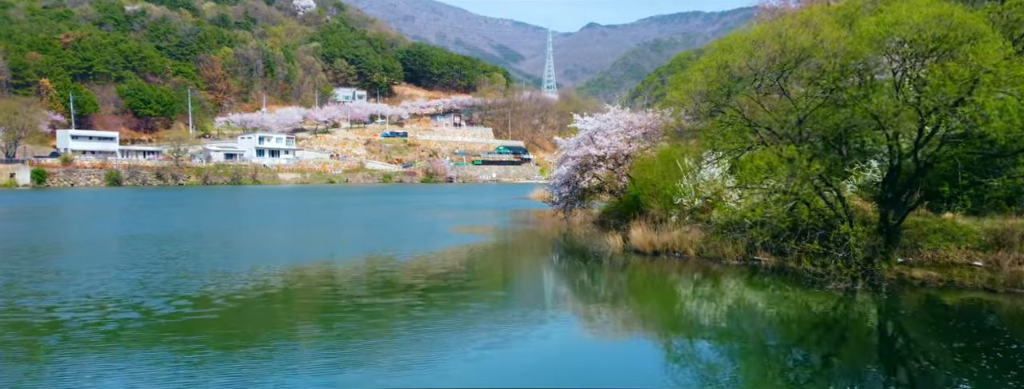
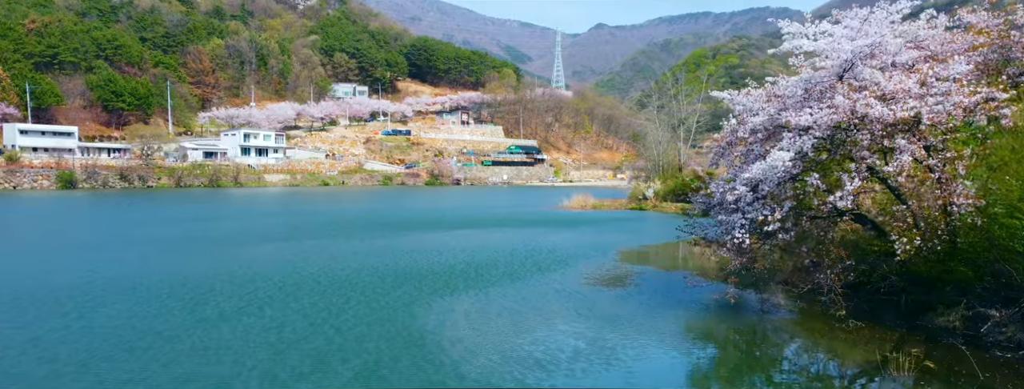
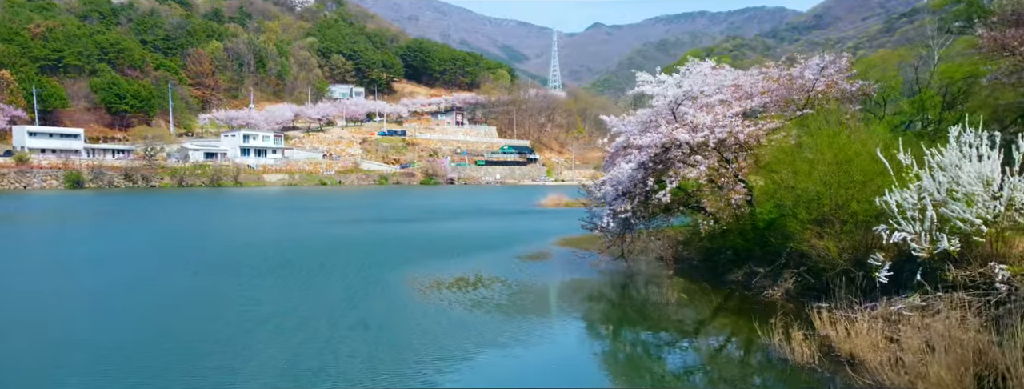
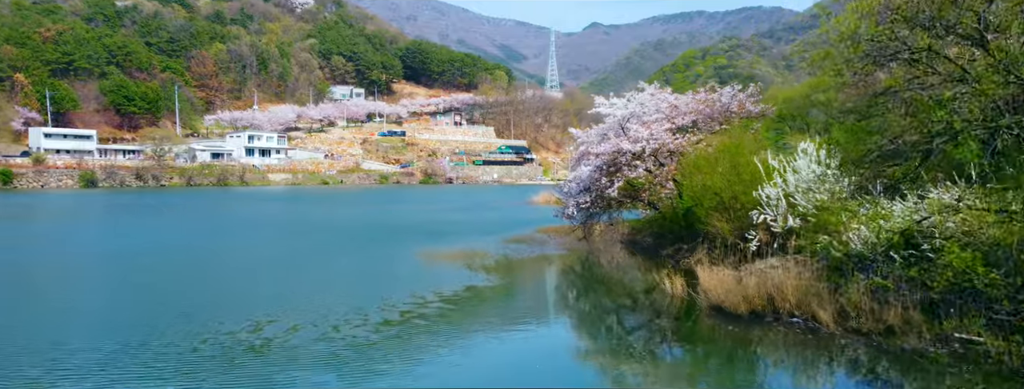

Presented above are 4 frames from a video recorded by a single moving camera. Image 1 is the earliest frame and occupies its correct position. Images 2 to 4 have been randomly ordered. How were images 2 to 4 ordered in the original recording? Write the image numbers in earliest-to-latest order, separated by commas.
4, 3, 2
